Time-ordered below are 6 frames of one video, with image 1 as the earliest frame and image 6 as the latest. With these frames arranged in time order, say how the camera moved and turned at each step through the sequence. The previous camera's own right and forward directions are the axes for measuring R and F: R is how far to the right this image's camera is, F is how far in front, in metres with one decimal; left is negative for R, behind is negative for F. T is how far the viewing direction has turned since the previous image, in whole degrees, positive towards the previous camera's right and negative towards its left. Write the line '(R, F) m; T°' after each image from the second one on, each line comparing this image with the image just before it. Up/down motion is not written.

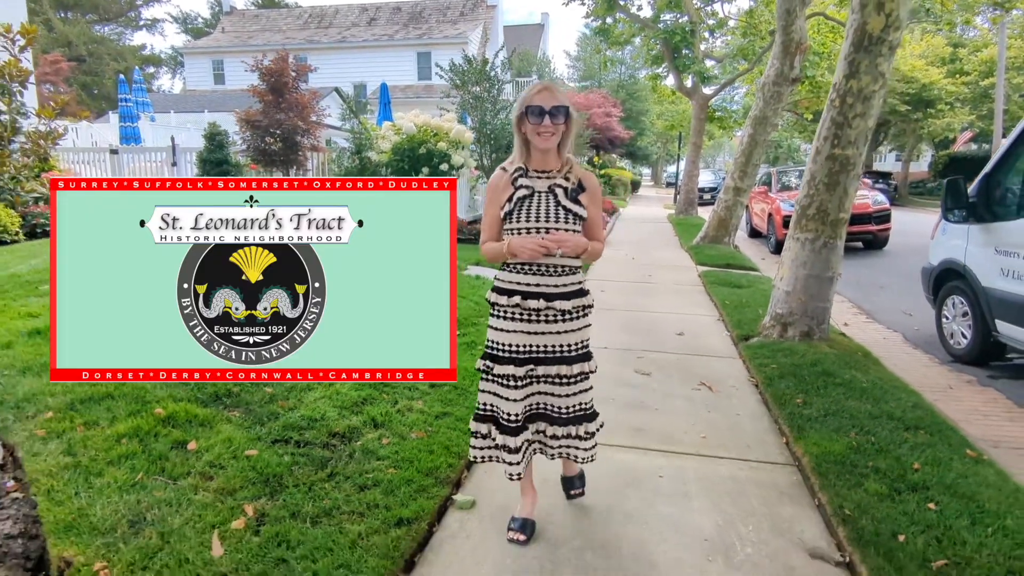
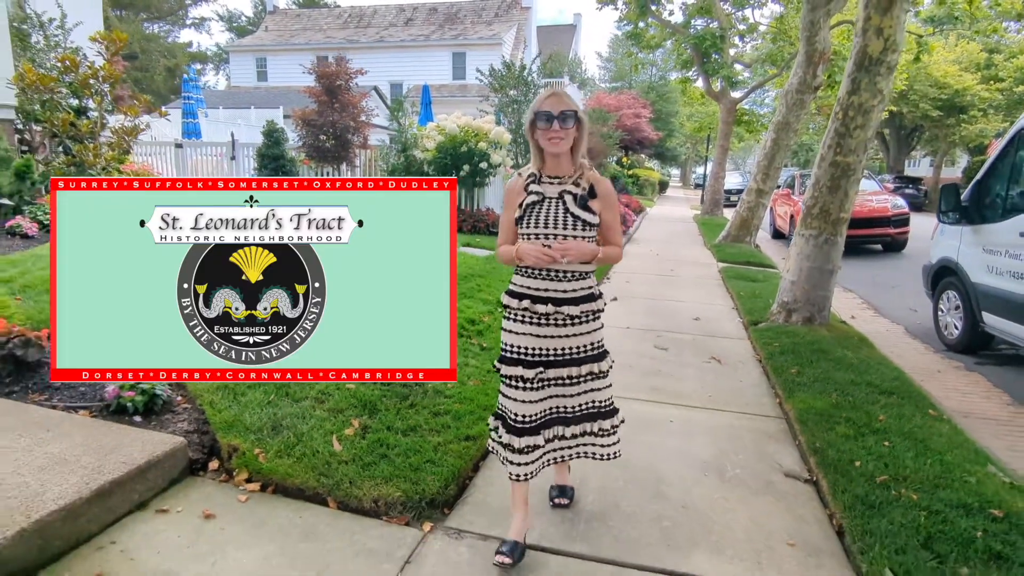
(-0.1, -0.8) m; -2°
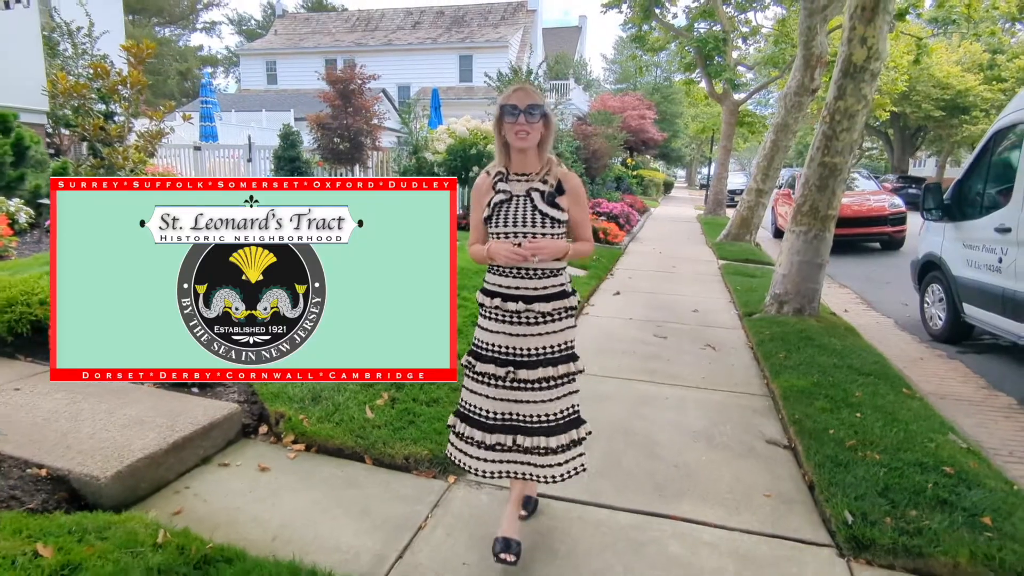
(0.0, -0.4) m; 0°
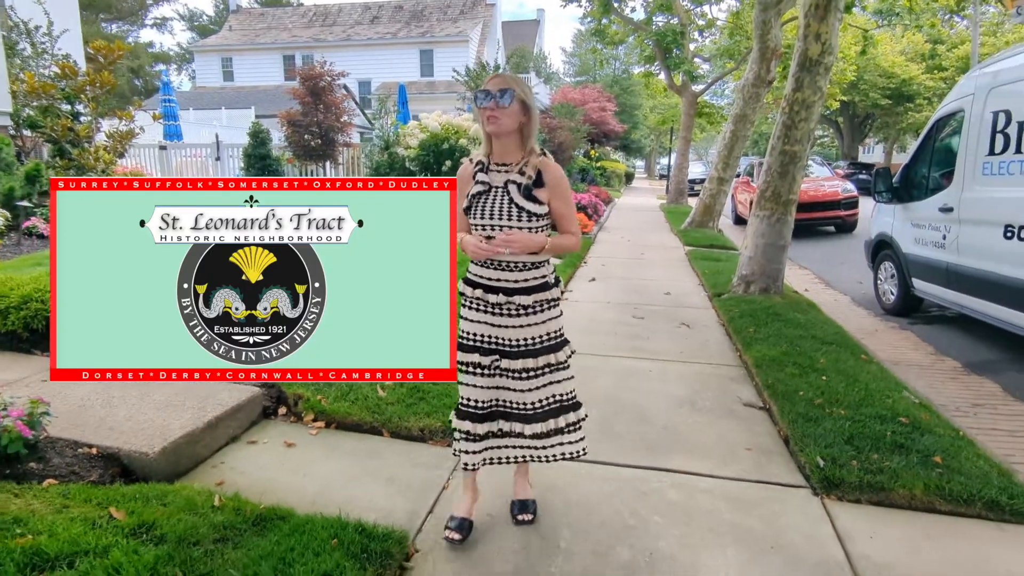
(-0.2, -0.3) m; +3°
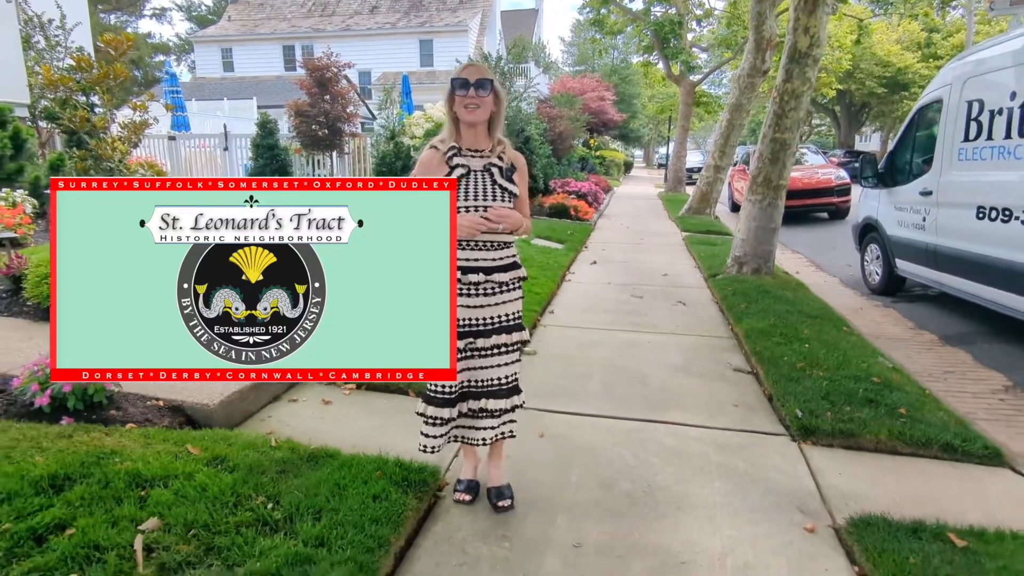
(-0.1, -0.4) m; 0°
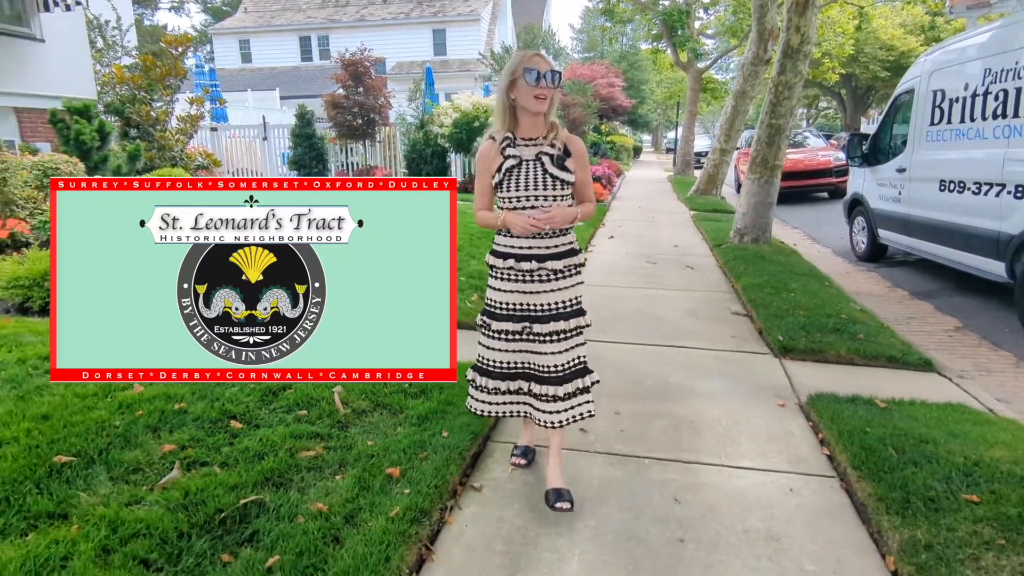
(-0.3, -1.1) m; -1°
